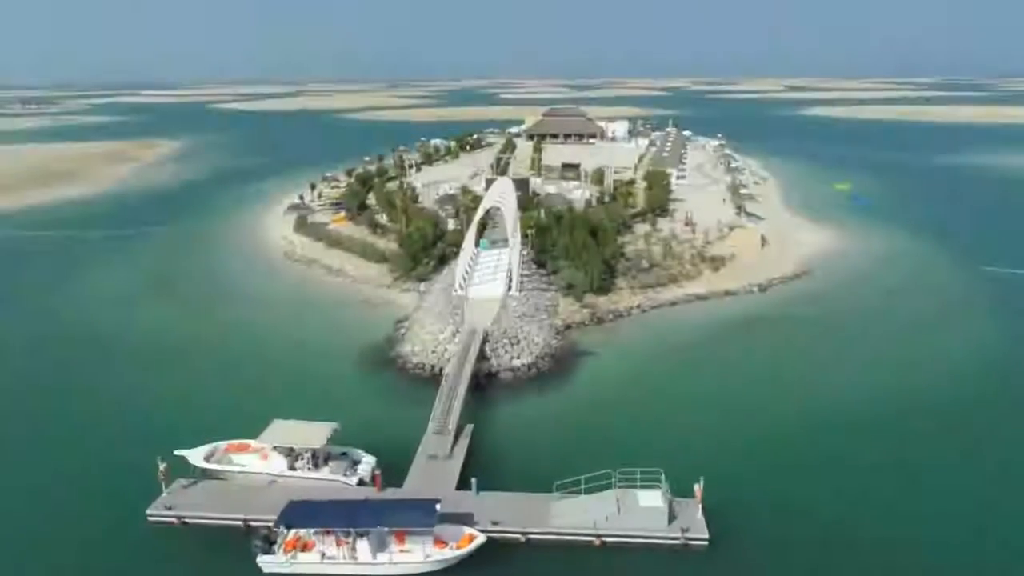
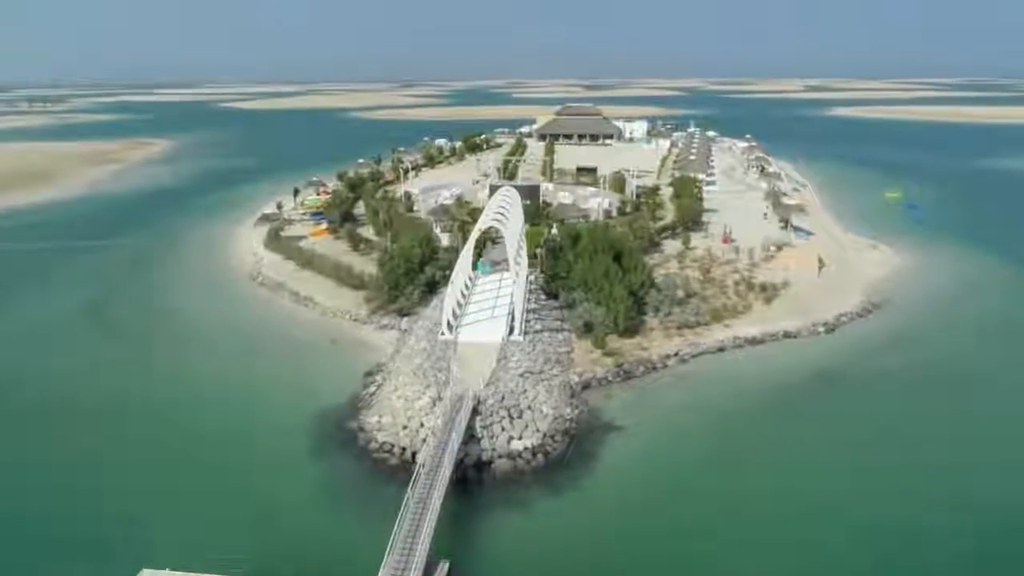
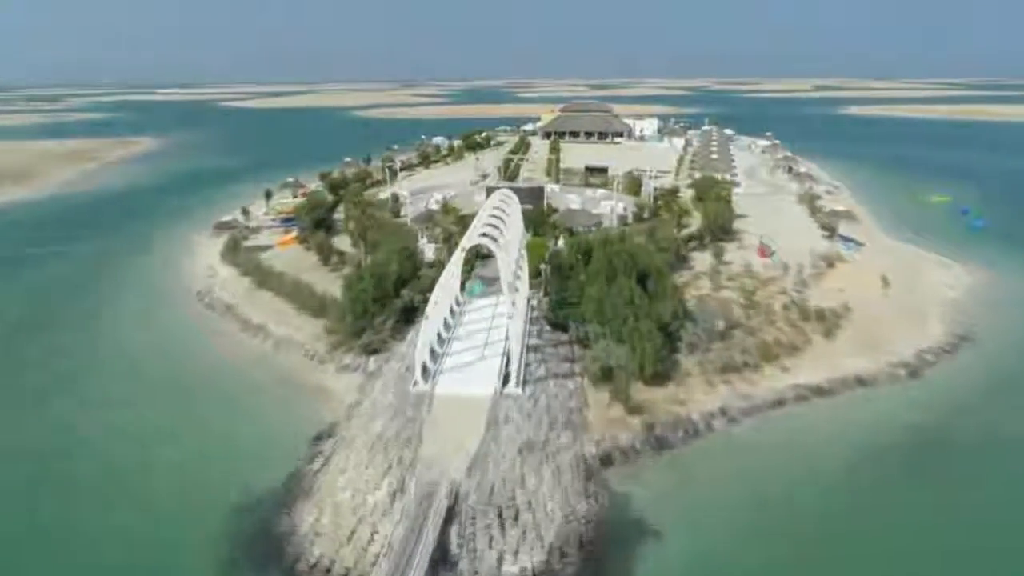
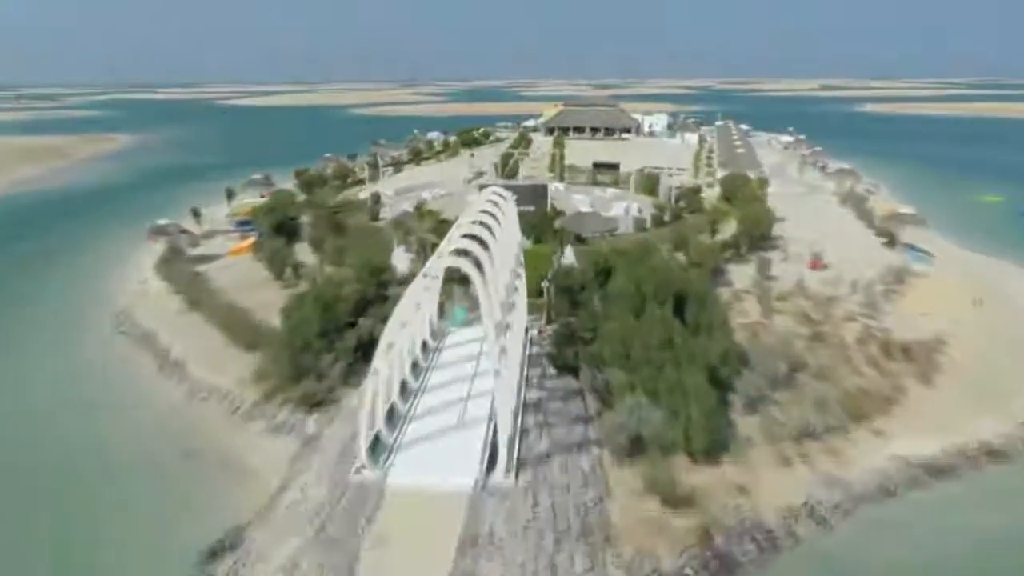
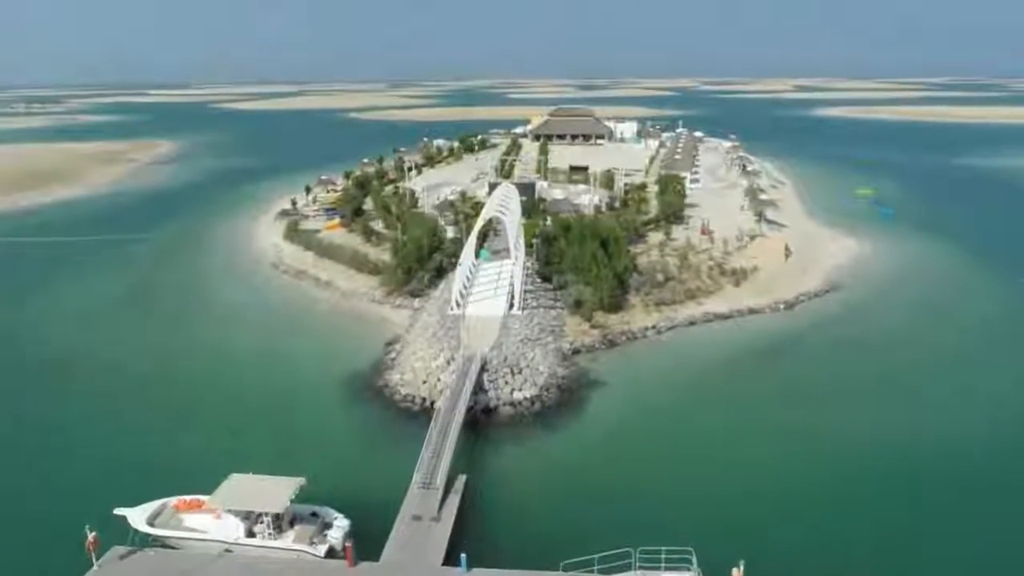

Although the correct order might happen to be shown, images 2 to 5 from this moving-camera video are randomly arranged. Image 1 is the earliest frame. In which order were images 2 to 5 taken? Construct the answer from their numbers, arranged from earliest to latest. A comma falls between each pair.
5, 2, 3, 4
